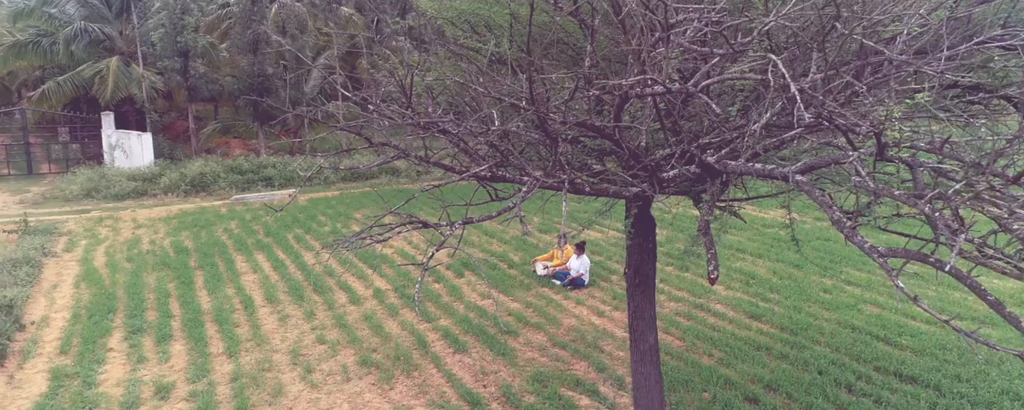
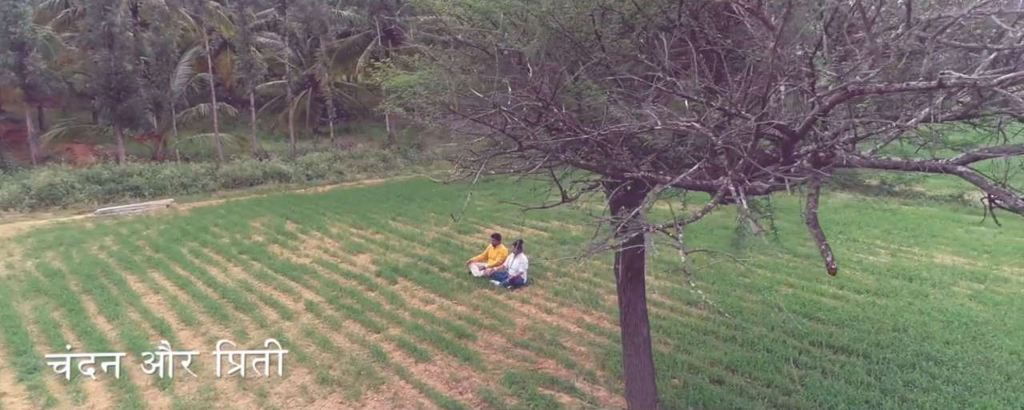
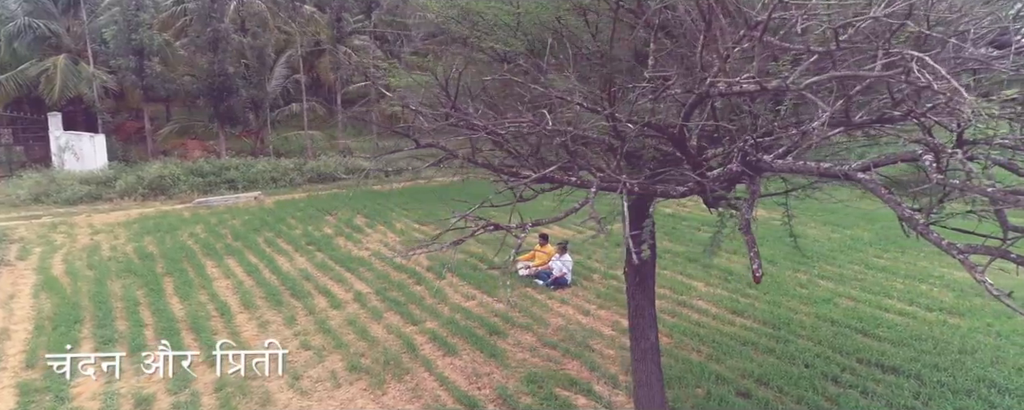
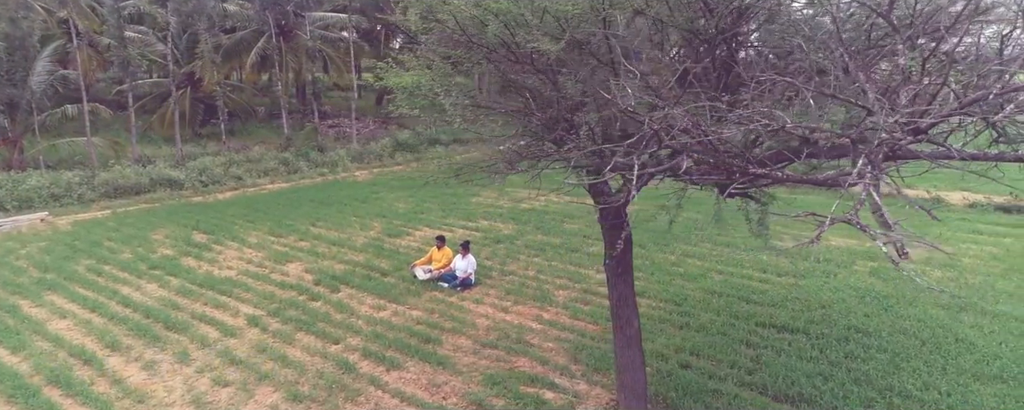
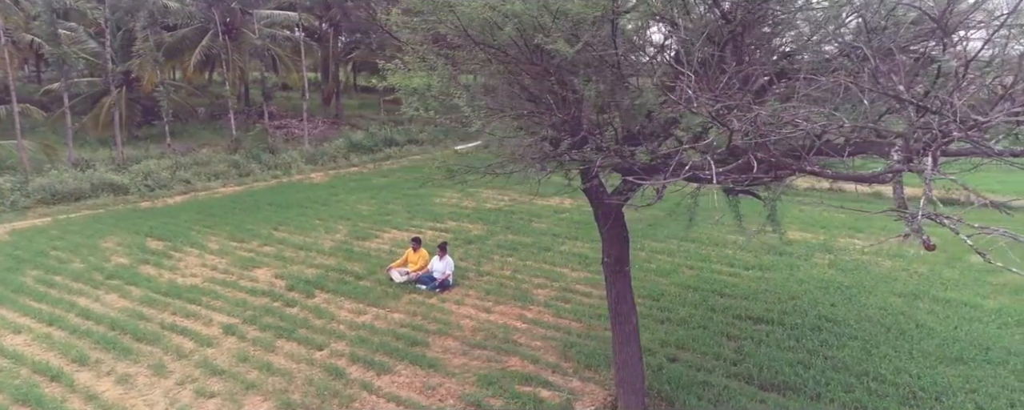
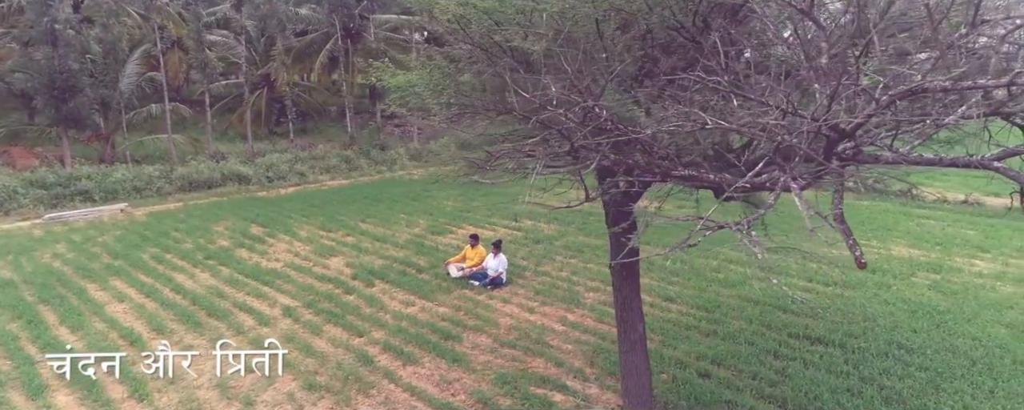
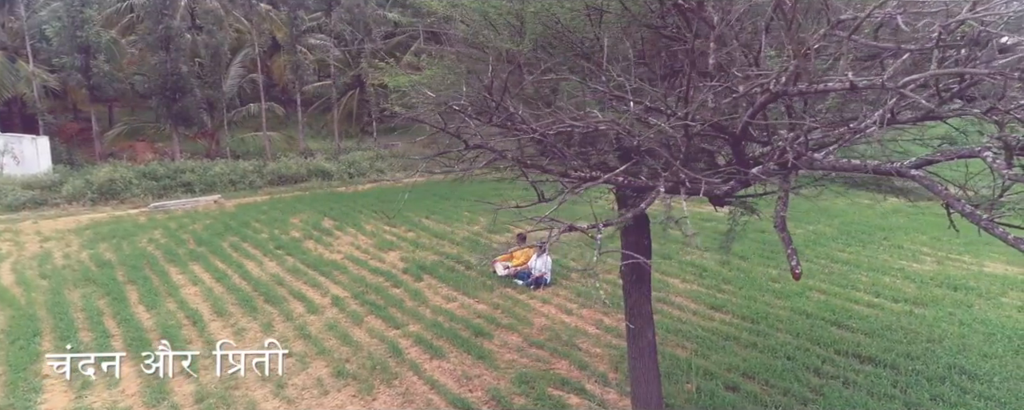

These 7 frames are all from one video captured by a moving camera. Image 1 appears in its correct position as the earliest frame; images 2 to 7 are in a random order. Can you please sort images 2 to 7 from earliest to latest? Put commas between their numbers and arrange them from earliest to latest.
3, 7, 2, 6, 4, 5
